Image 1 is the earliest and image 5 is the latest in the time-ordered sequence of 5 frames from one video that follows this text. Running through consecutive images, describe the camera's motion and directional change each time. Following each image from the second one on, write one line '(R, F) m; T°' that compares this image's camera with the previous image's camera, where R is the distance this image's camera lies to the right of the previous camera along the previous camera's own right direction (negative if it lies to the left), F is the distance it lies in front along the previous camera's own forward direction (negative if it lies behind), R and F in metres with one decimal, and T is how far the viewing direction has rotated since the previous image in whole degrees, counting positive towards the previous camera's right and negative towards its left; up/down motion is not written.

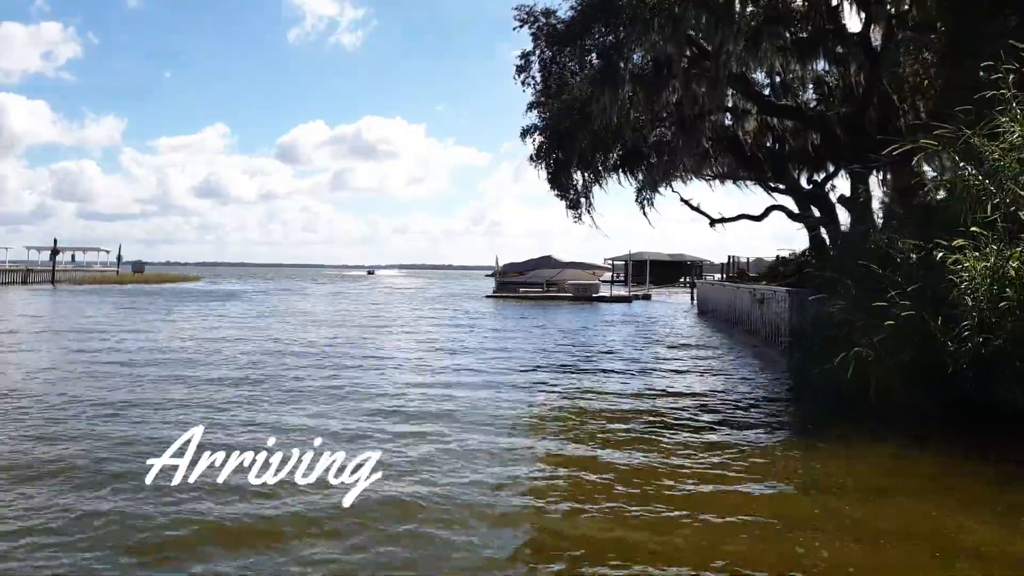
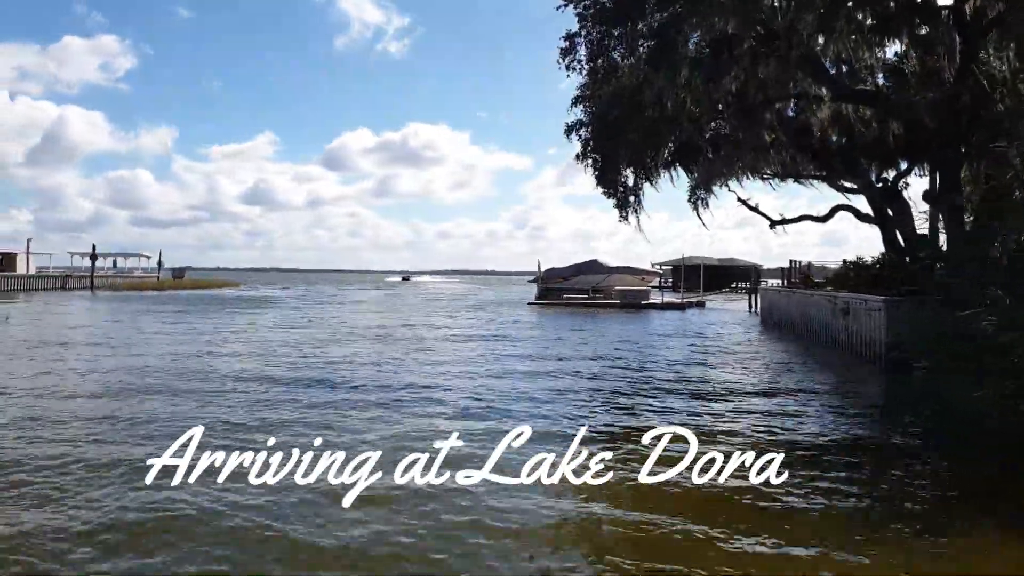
(0.0, +1.5) m; -3°
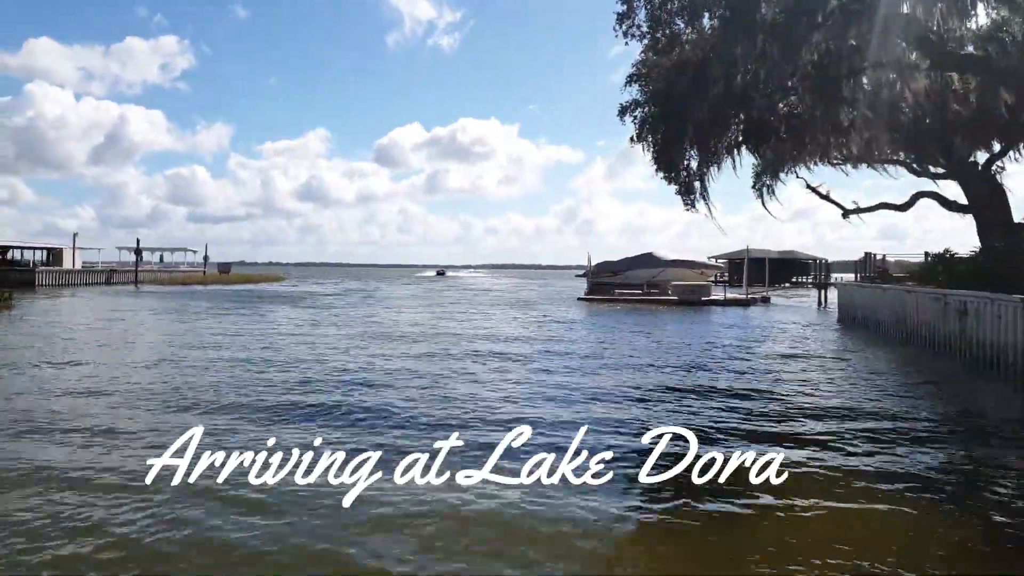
(0.0, +1.5) m; -4°
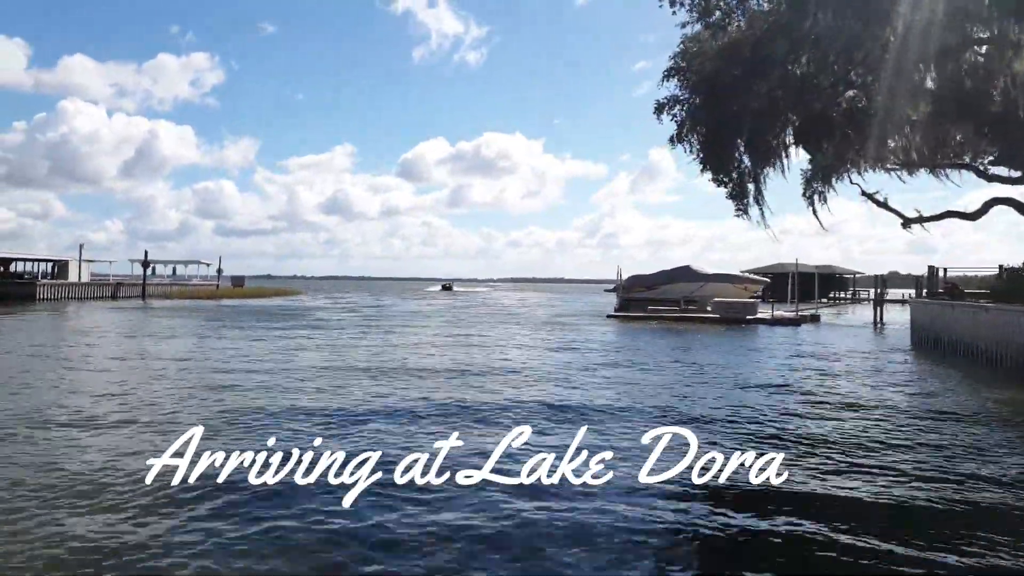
(0.0, +2.0) m; -2°
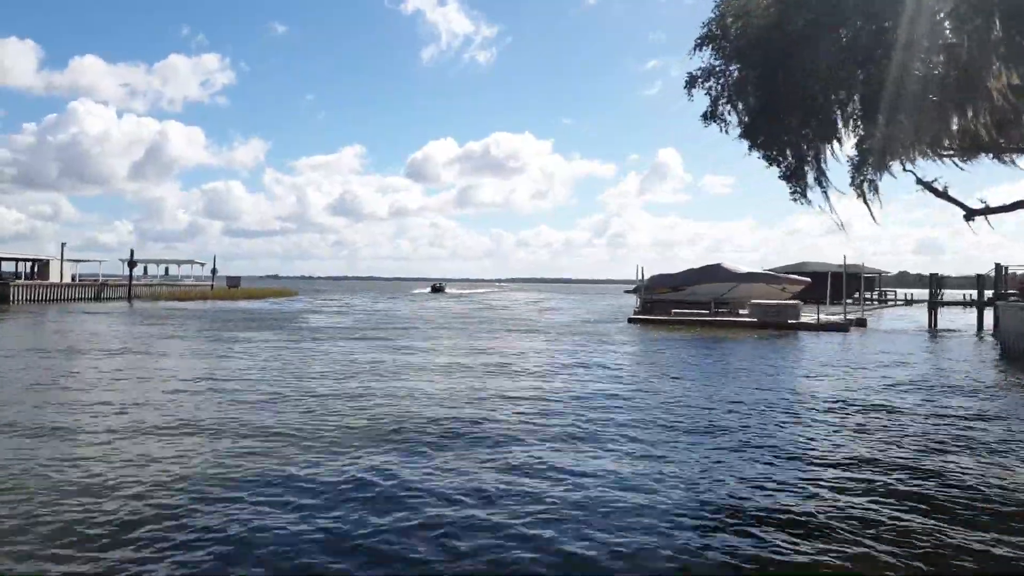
(0.0, +2.3) m; -1°
